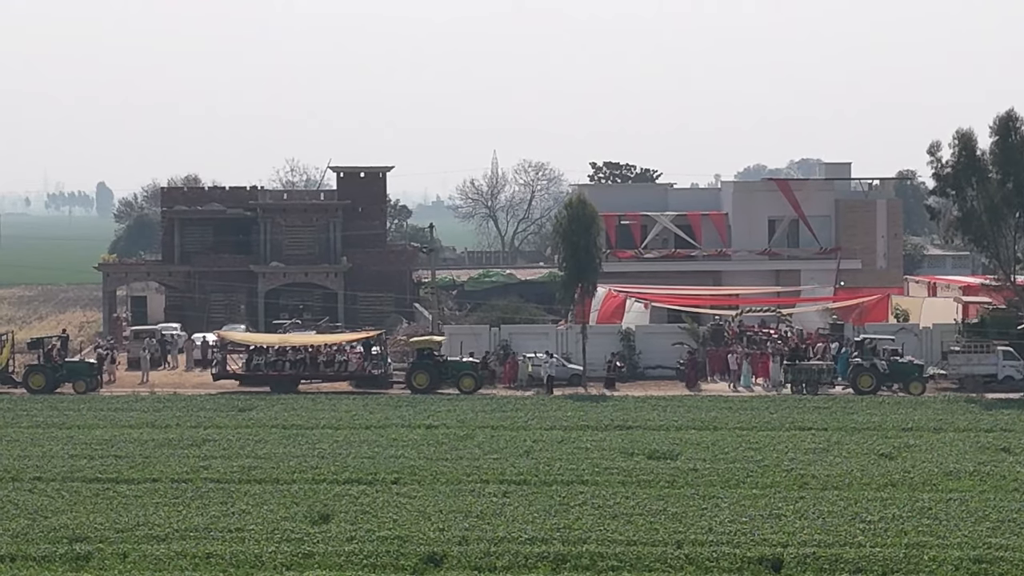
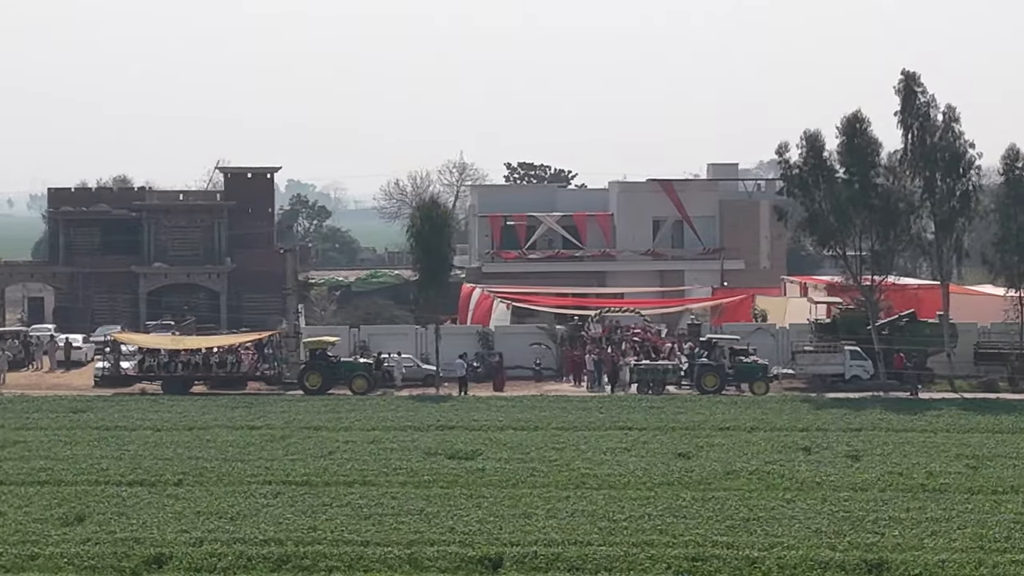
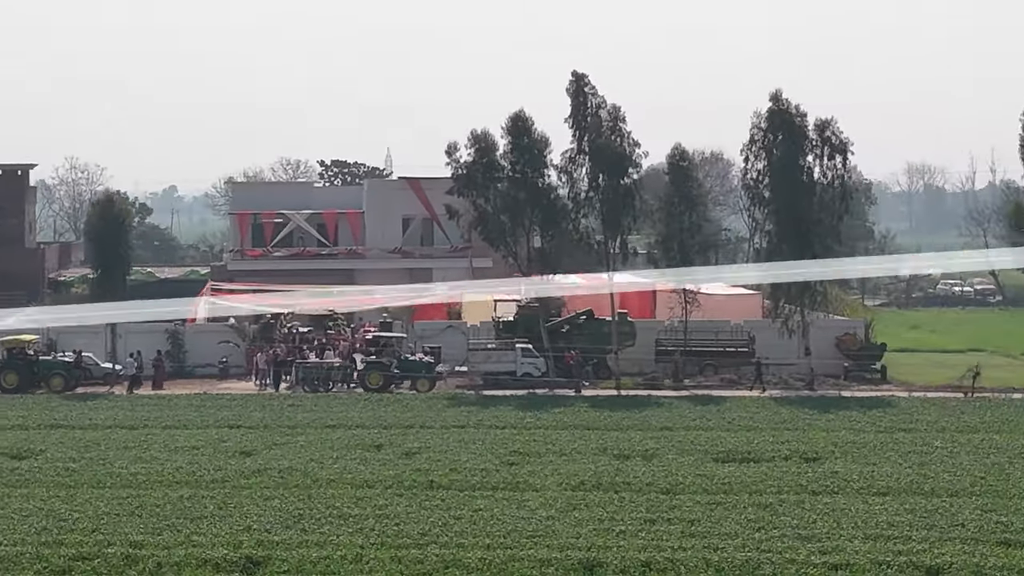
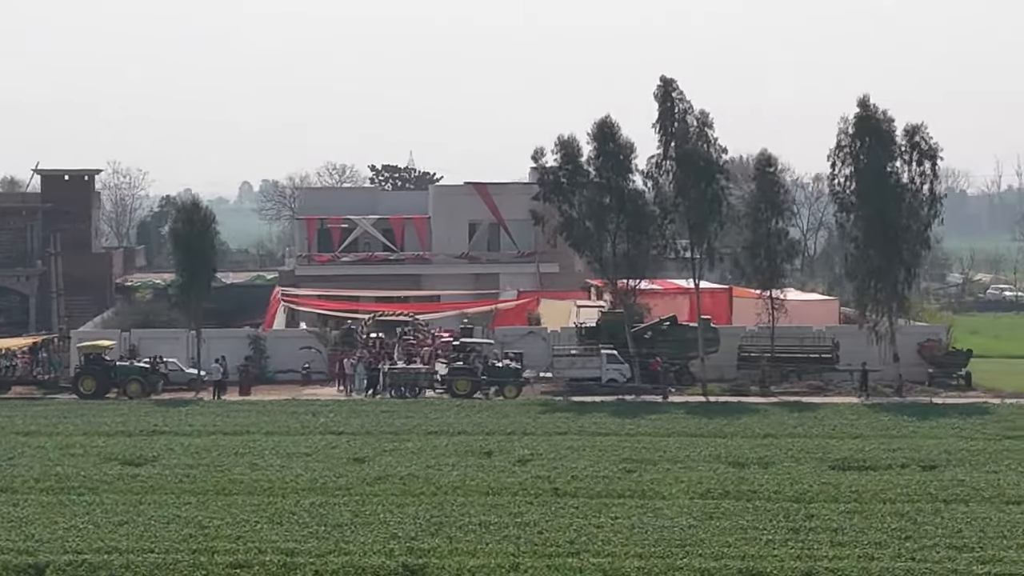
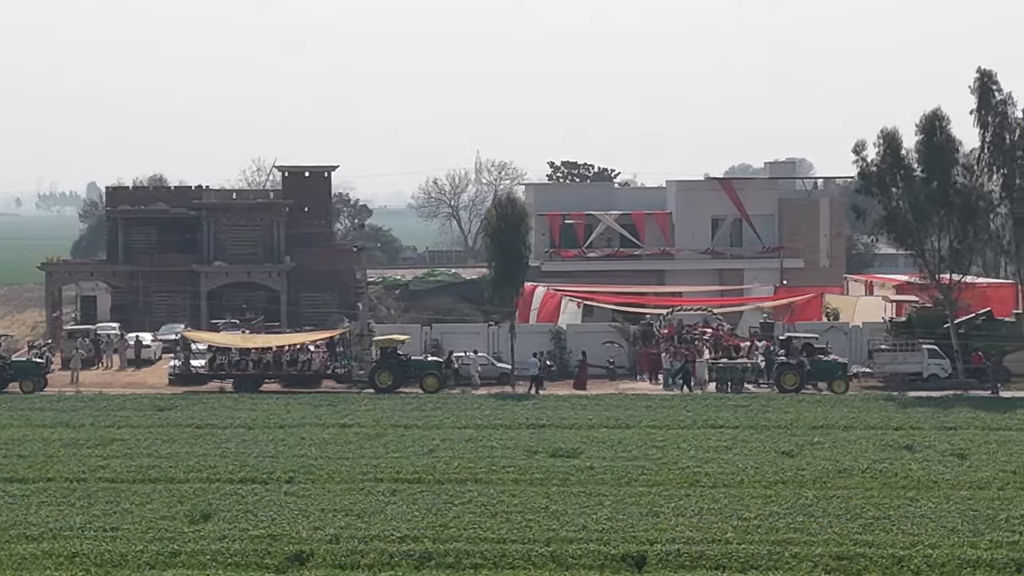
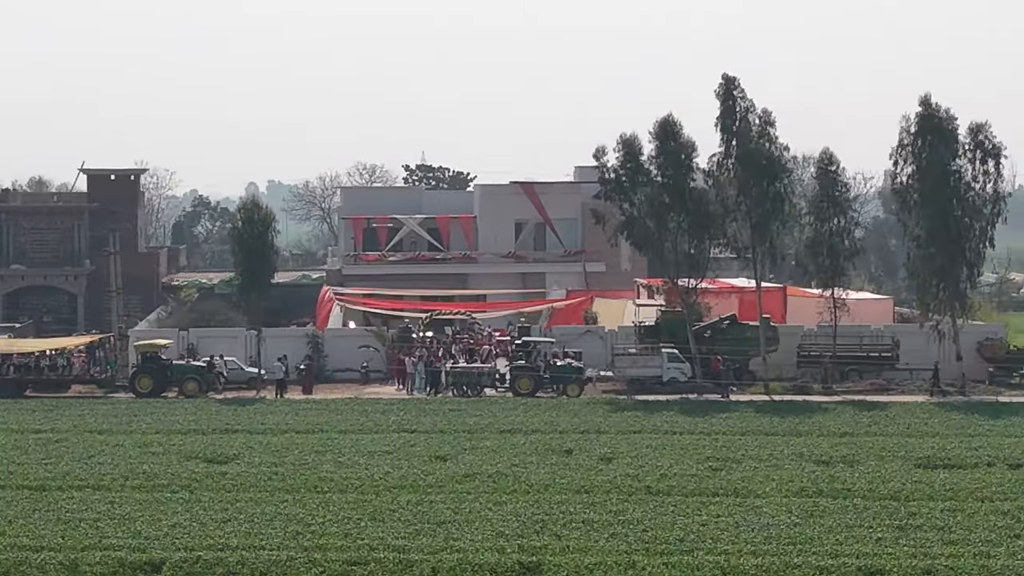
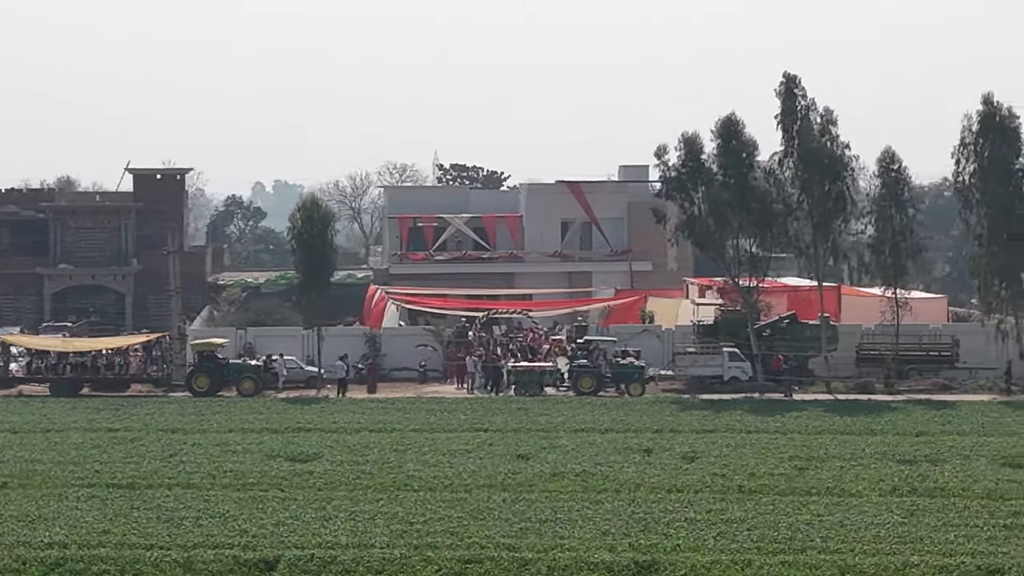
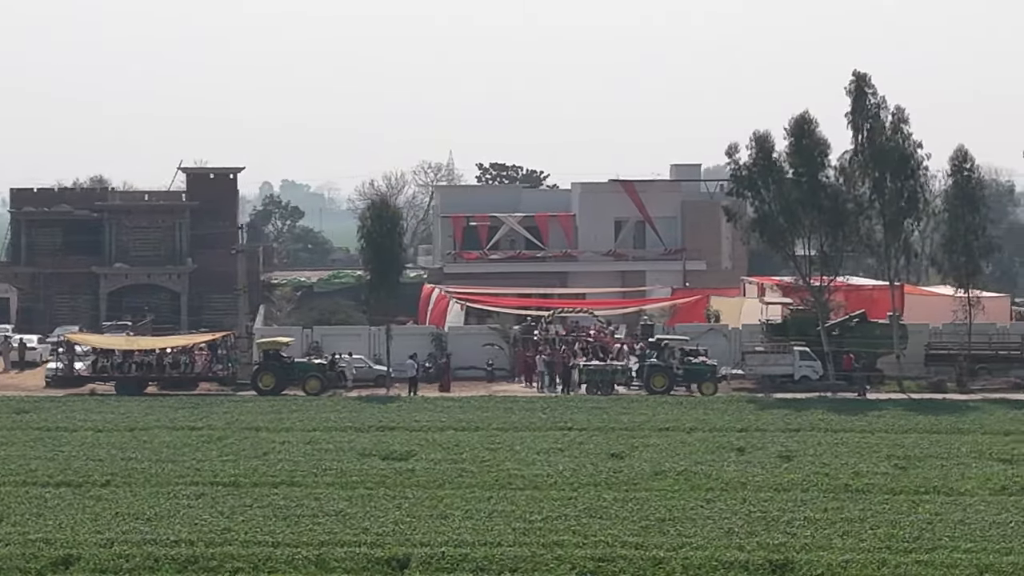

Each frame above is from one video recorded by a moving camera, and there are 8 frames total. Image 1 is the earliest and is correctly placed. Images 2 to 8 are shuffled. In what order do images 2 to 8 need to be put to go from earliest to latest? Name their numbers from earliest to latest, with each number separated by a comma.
5, 2, 8, 7, 6, 4, 3
